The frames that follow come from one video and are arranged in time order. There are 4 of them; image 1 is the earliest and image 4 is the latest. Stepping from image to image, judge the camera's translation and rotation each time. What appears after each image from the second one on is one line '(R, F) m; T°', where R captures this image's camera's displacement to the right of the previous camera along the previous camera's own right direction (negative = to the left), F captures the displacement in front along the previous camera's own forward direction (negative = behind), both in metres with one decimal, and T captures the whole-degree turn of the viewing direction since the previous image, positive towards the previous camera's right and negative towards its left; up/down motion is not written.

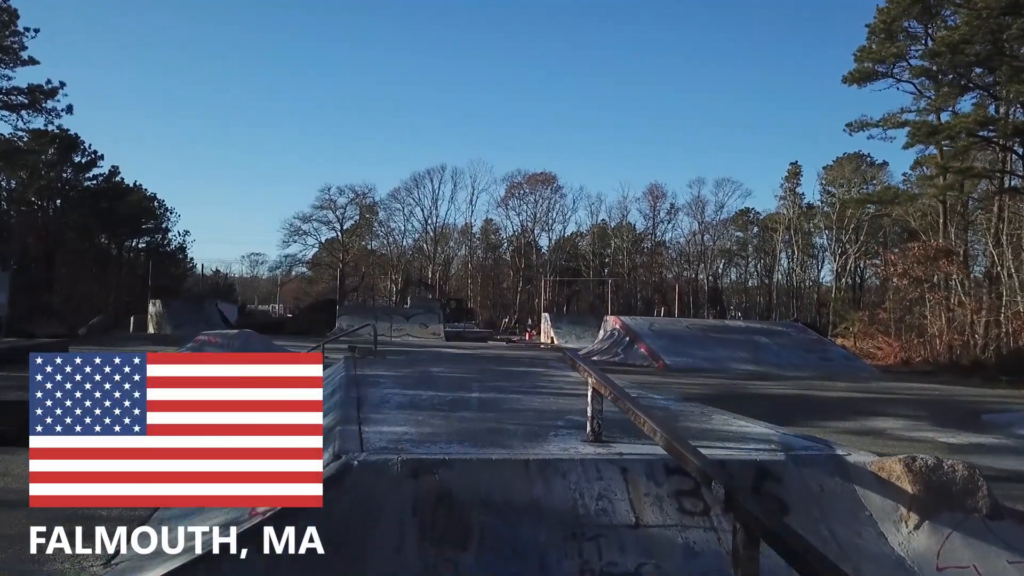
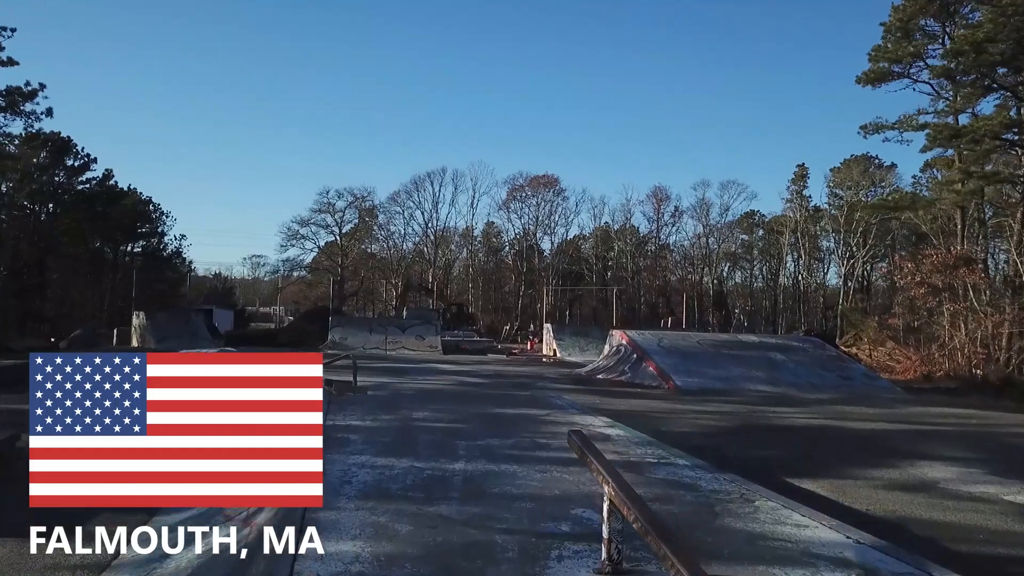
(+0.1, +1.0) m; 0°
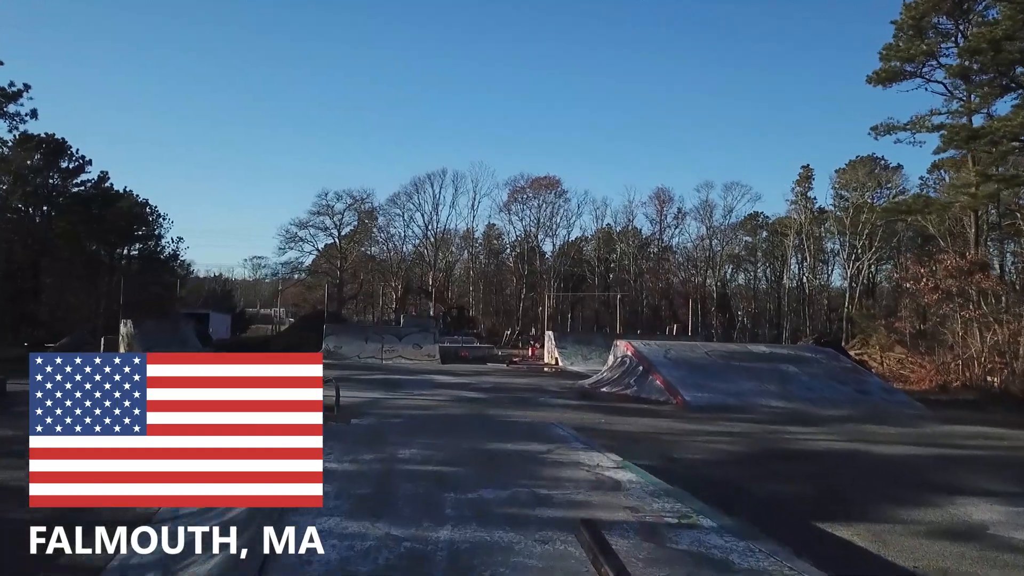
(0.0, +0.7) m; 0°
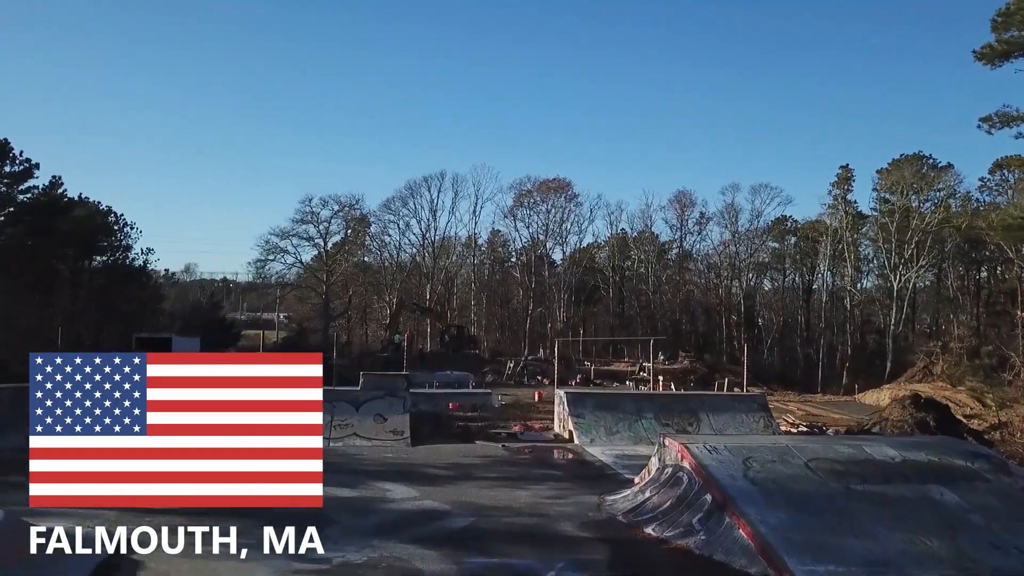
(+0.3, +6.0) m; -1°
